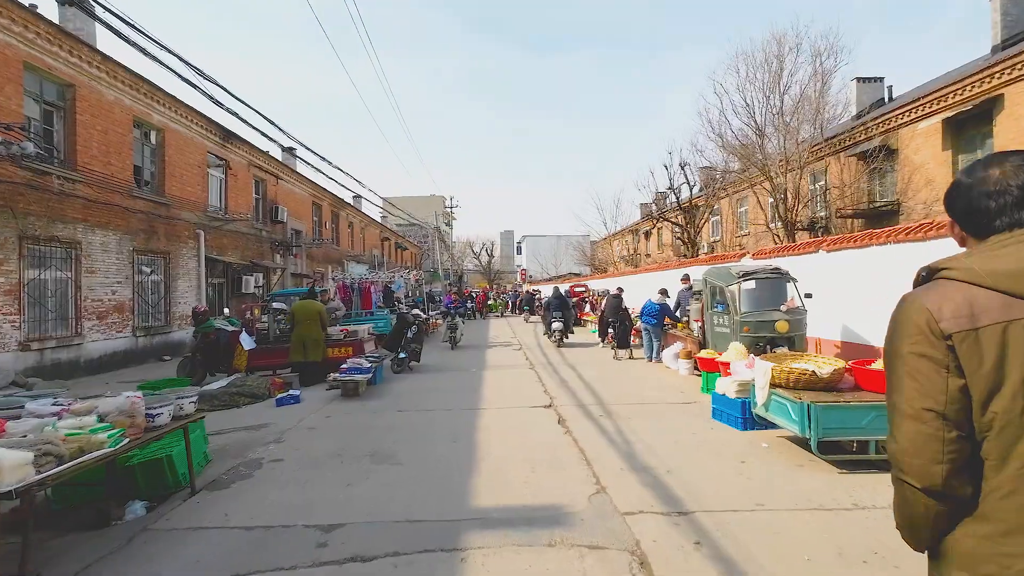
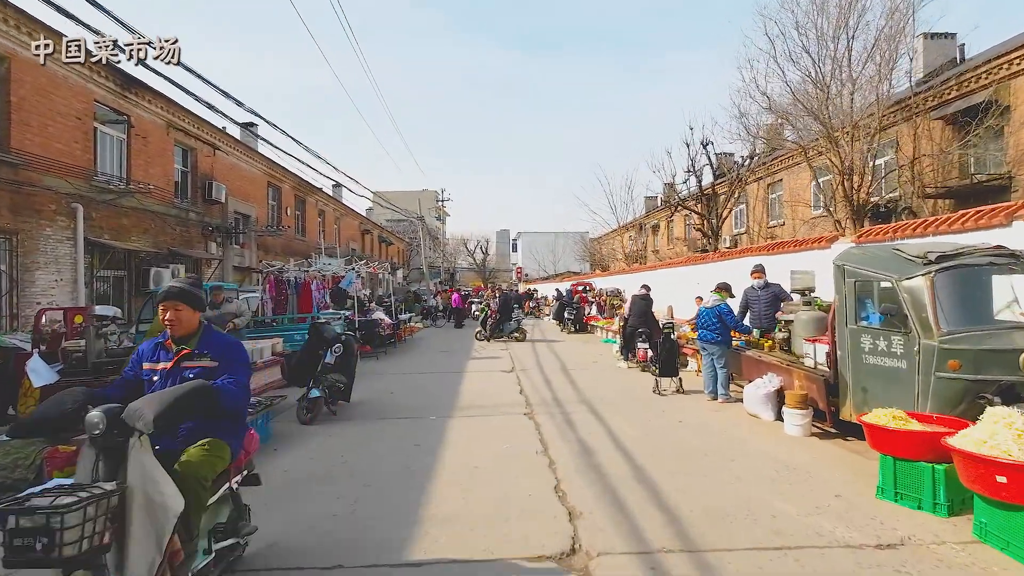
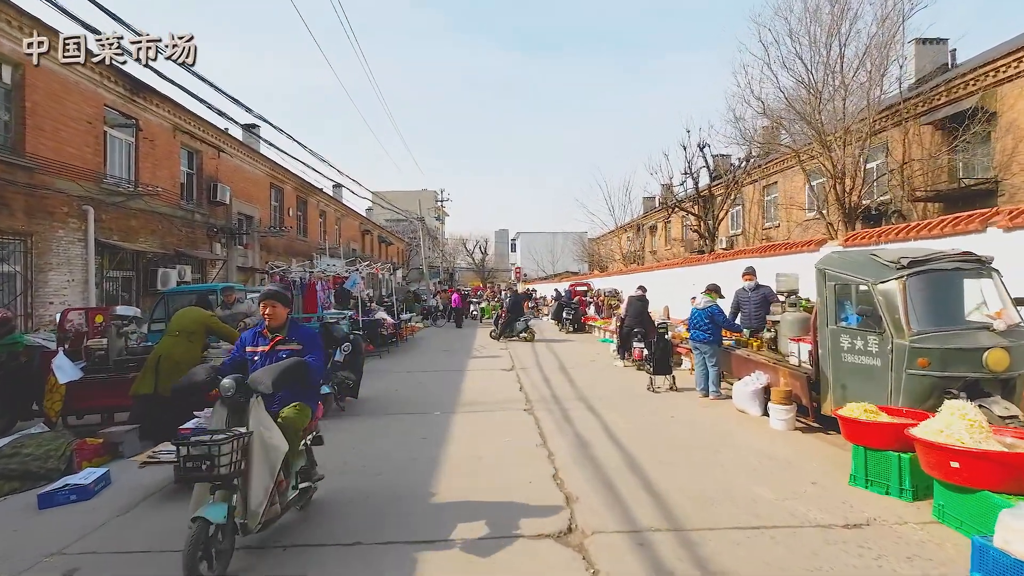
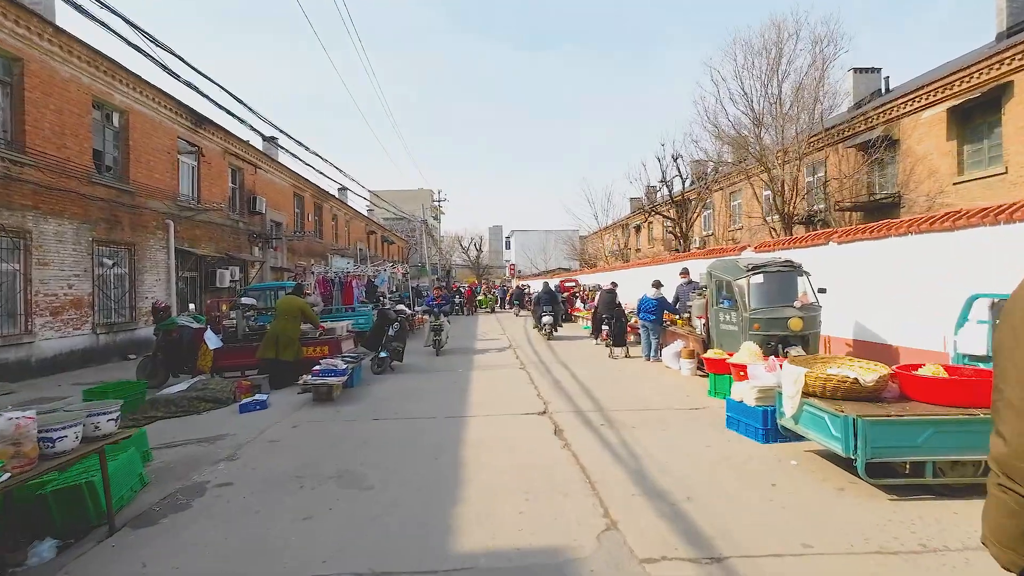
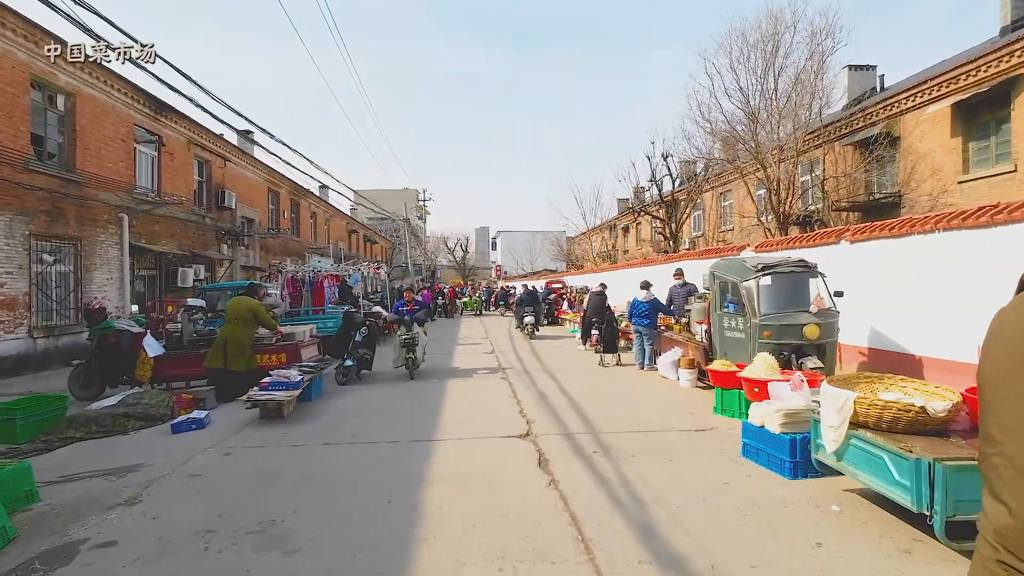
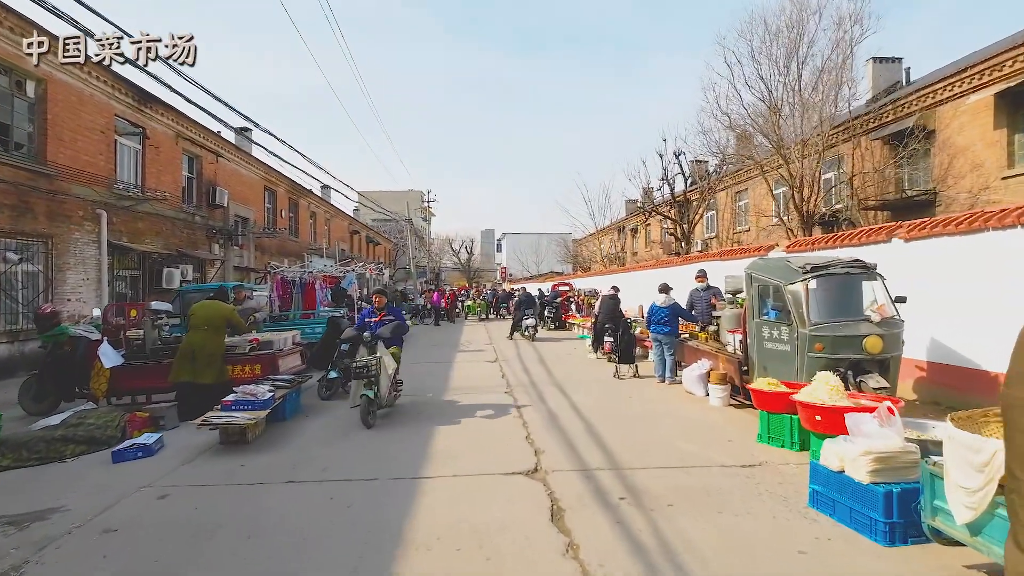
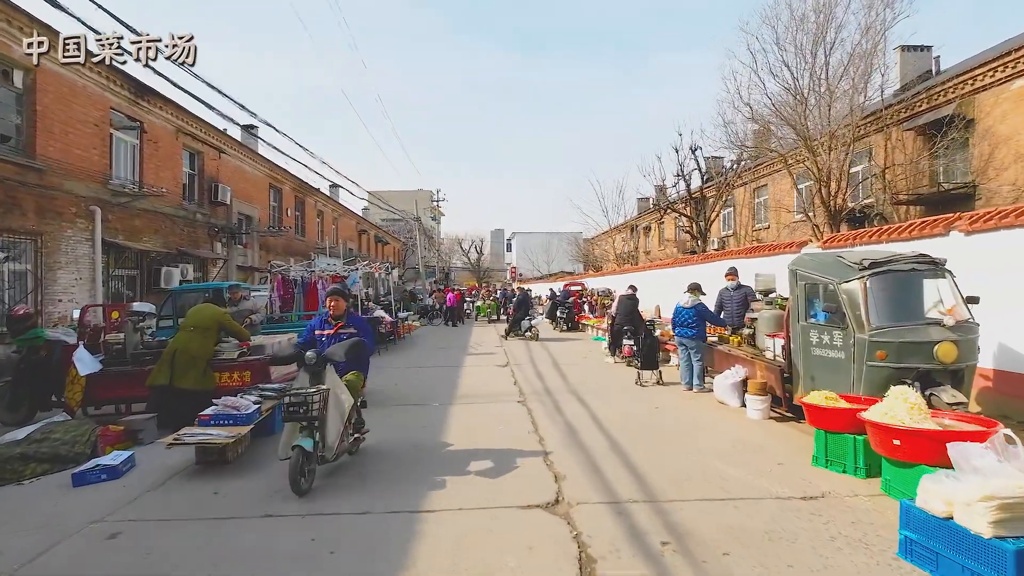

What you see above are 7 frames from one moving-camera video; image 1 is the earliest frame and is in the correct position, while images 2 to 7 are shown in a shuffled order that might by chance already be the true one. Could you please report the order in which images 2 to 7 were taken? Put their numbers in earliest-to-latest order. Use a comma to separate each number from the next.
4, 5, 6, 7, 3, 2
